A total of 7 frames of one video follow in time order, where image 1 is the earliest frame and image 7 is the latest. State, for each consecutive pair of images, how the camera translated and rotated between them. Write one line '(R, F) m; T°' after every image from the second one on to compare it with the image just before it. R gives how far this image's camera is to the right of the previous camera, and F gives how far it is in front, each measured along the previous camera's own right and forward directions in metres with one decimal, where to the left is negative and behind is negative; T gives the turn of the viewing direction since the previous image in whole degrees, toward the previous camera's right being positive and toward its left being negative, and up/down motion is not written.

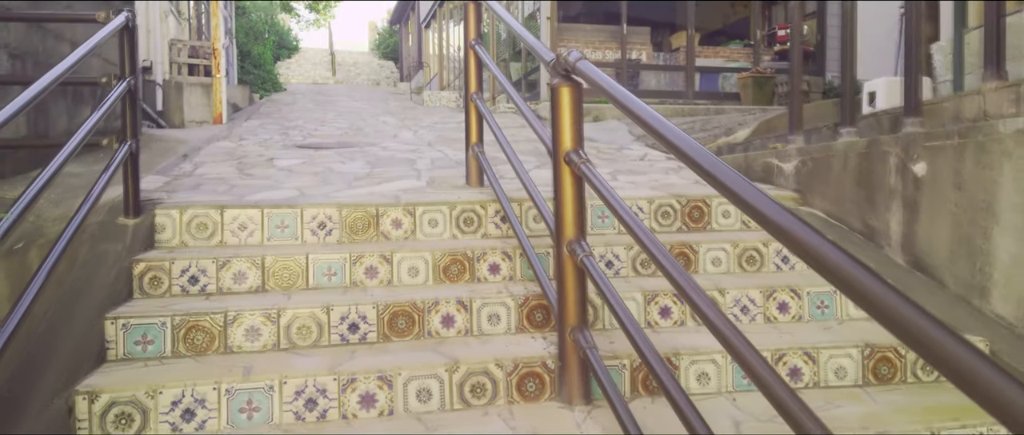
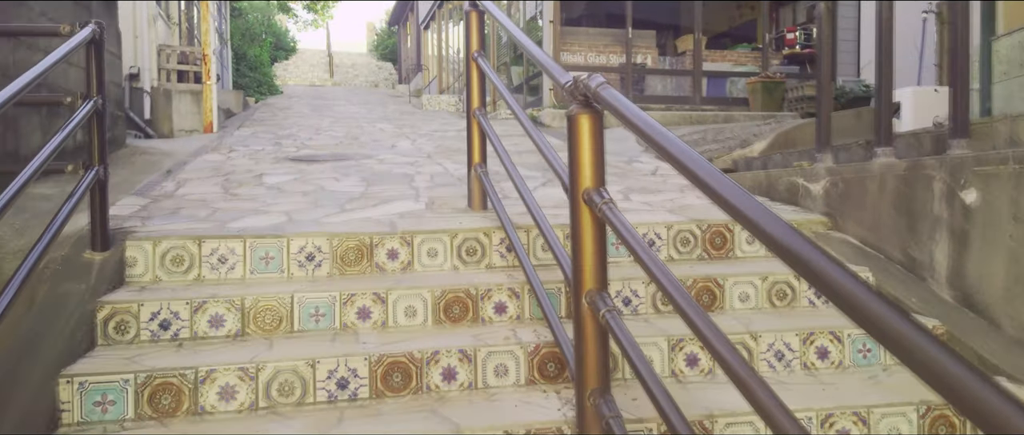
(0.0, +0.3) m; 0°
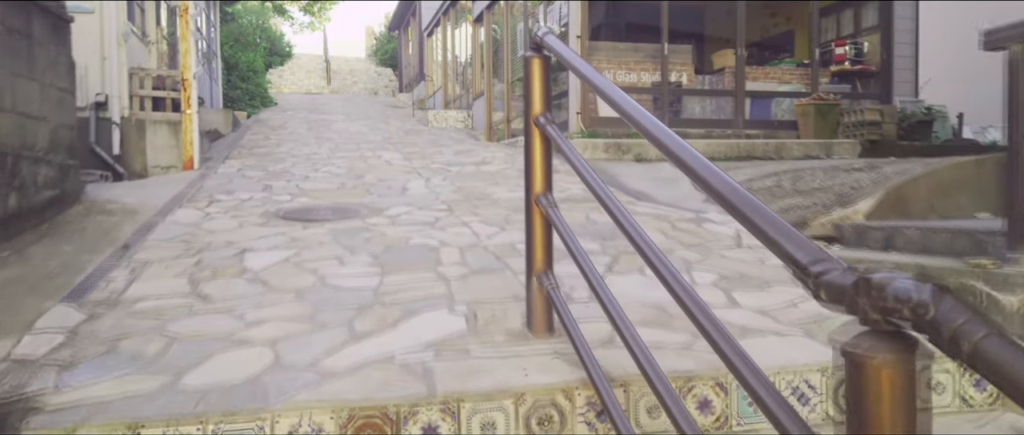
(-0.3, +1.2) m; 0°
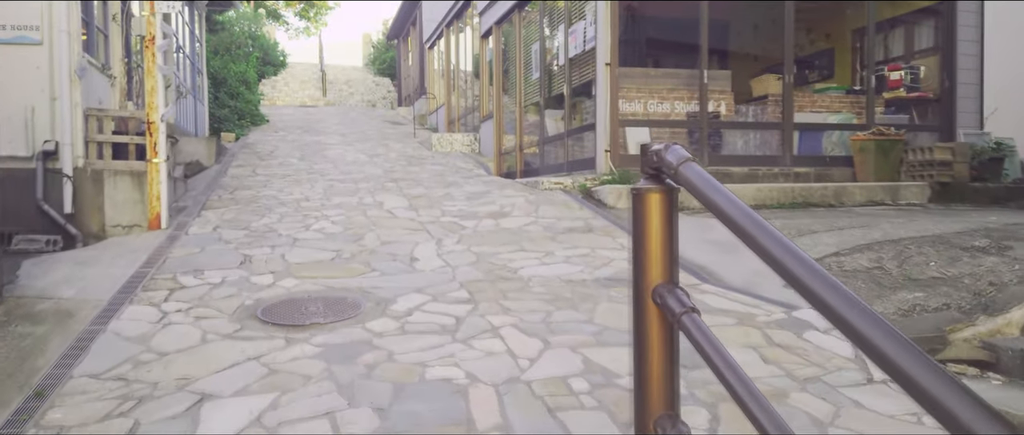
(-0.3, +1.2) m; 0°
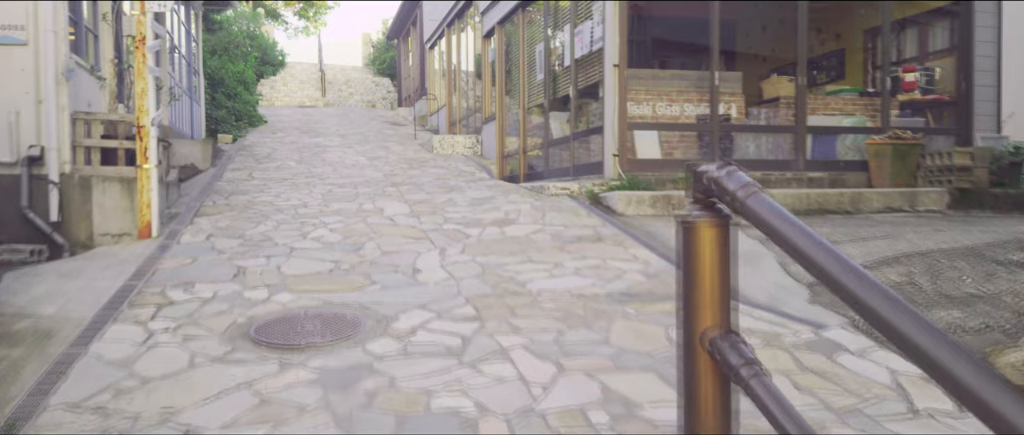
(-0.1, +0.3) m; 0°
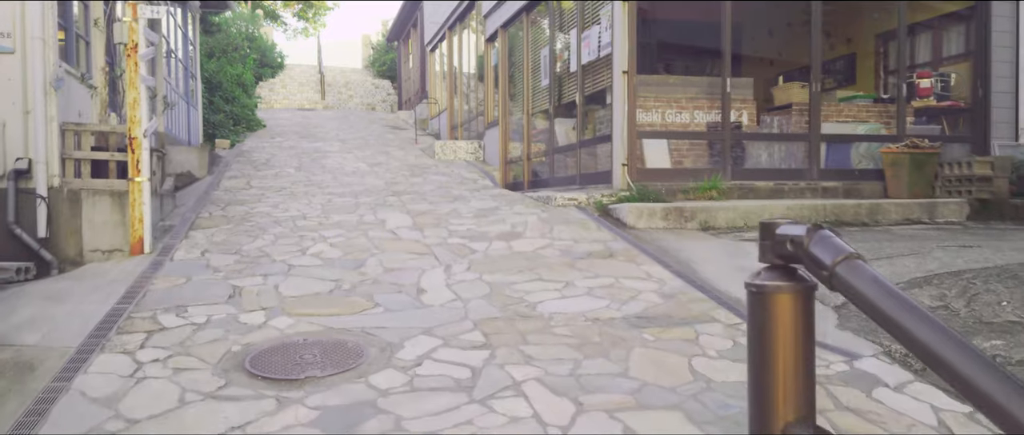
(-0.1, +0.2) m; 0°
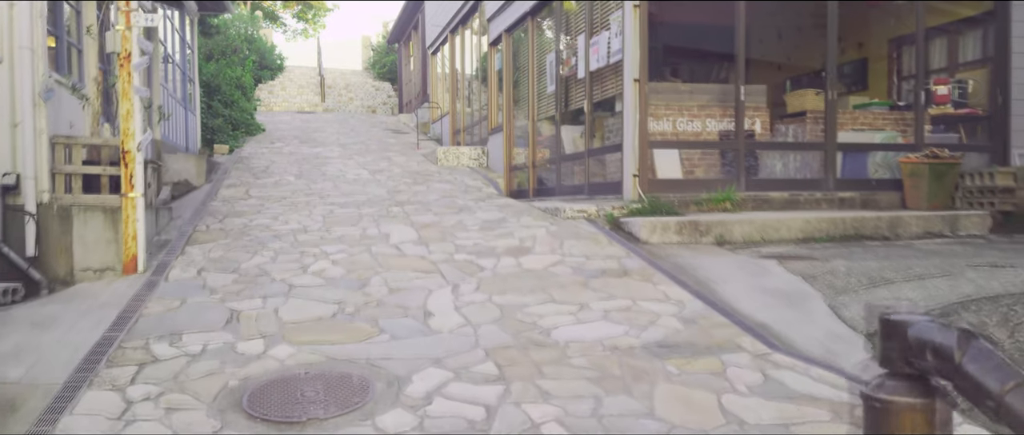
(-0.1, +0.3) m; 0°
